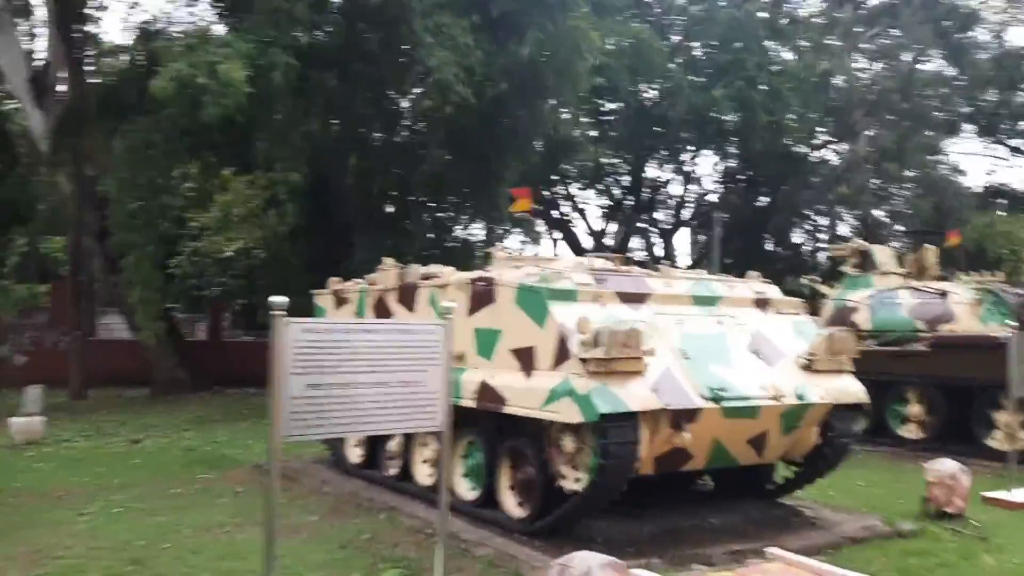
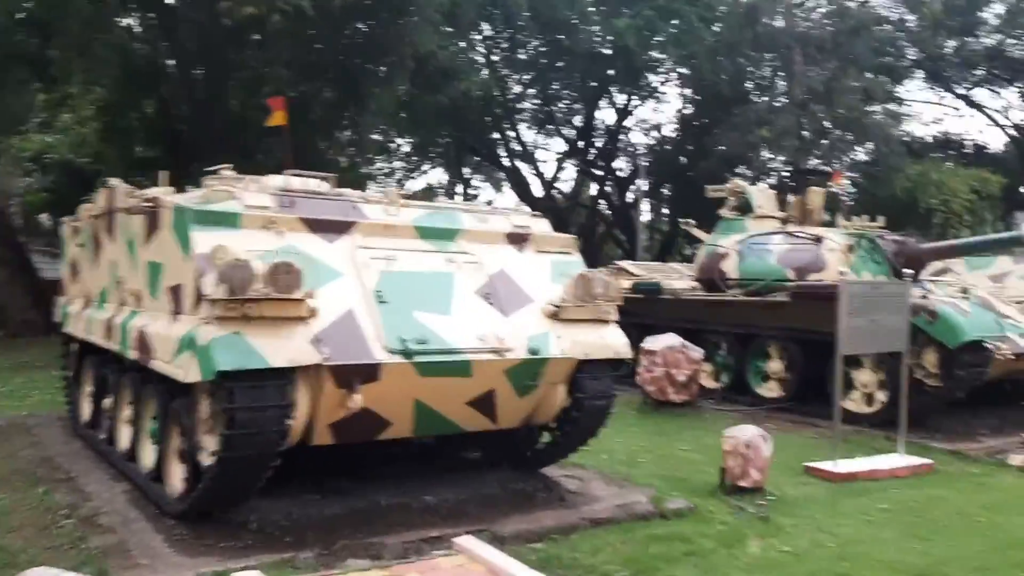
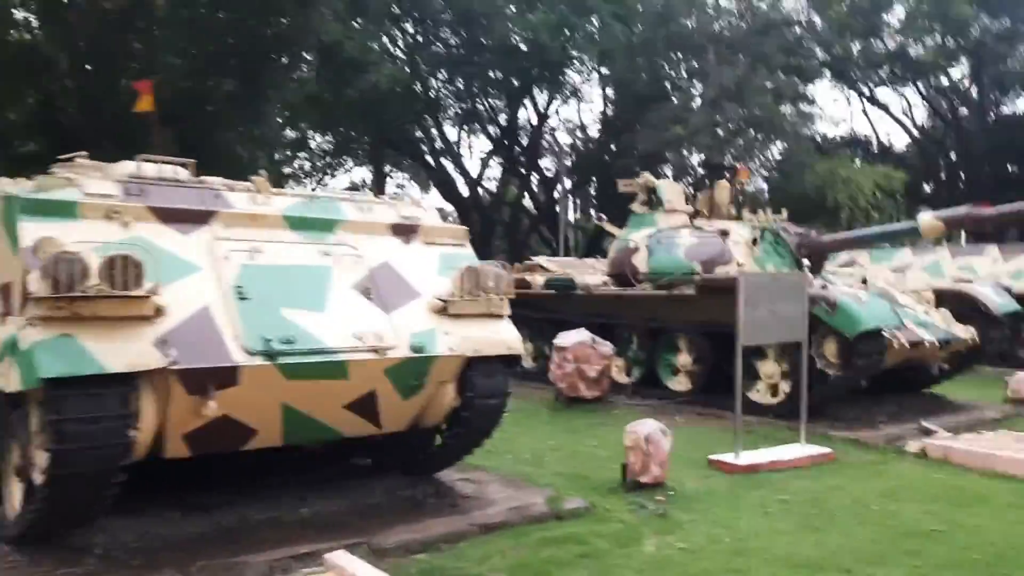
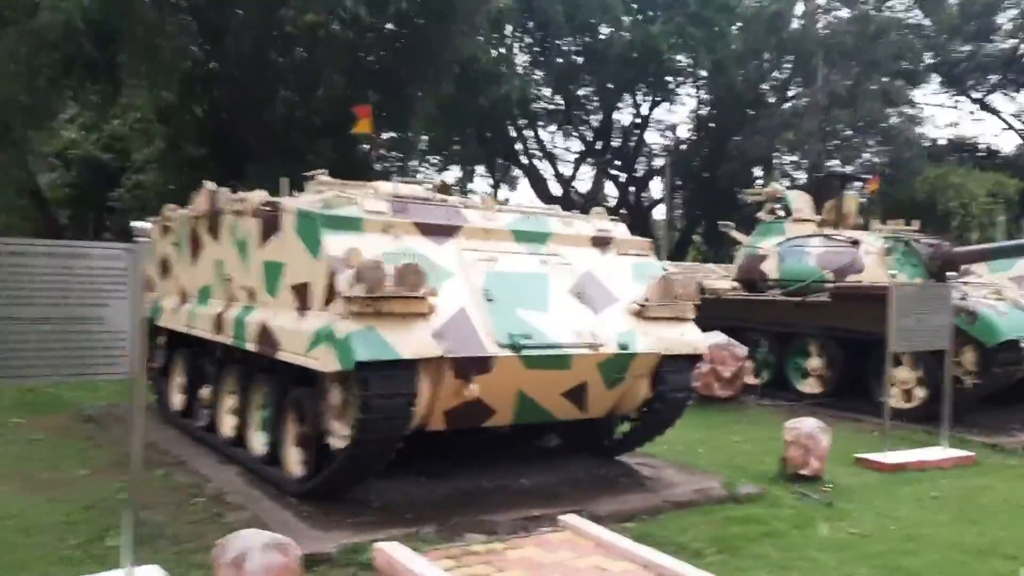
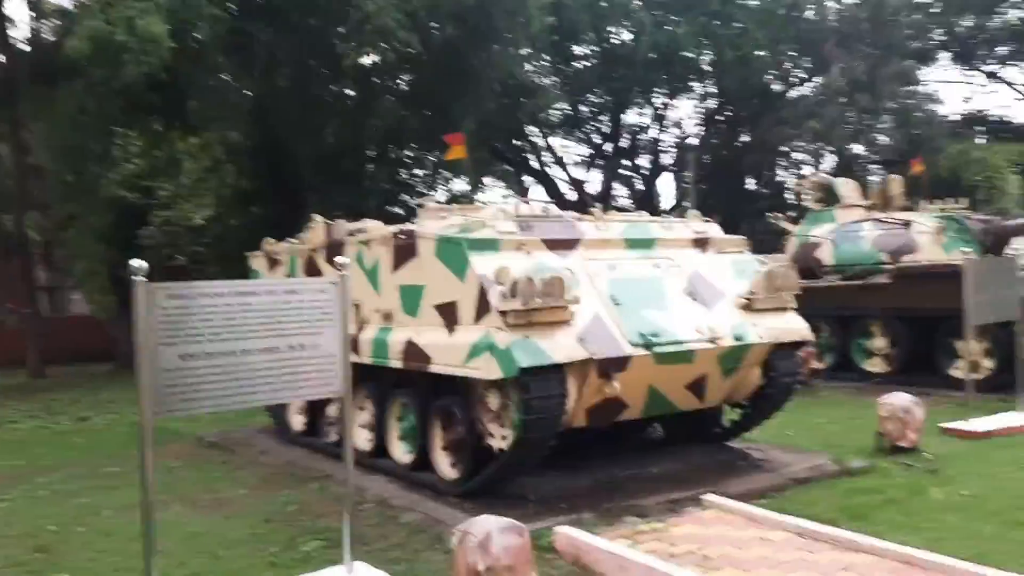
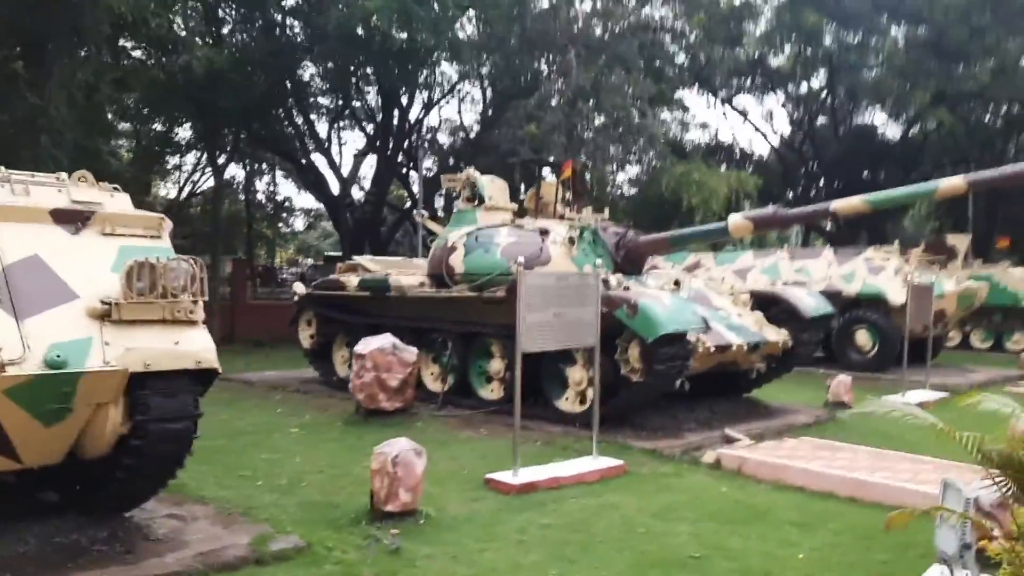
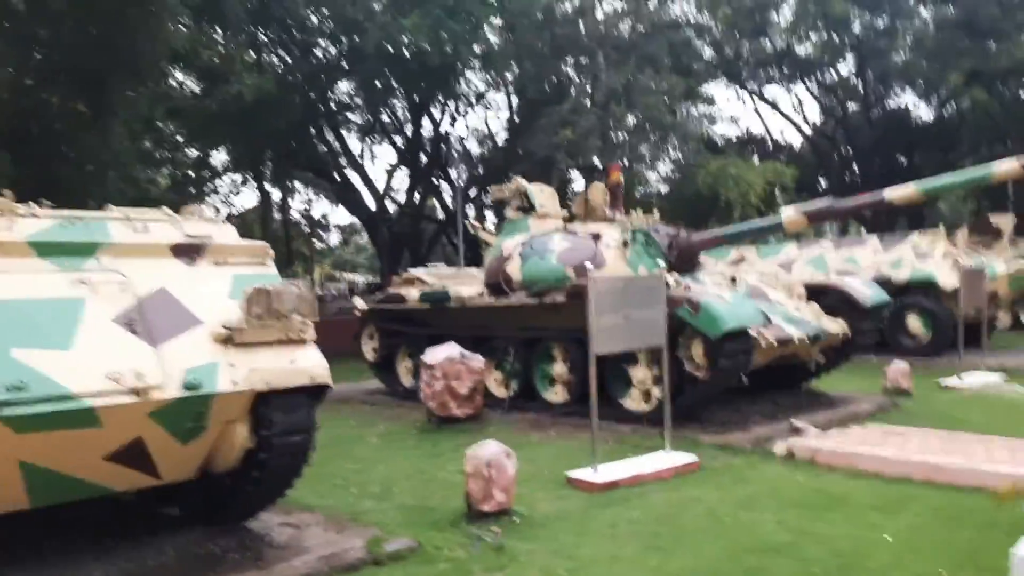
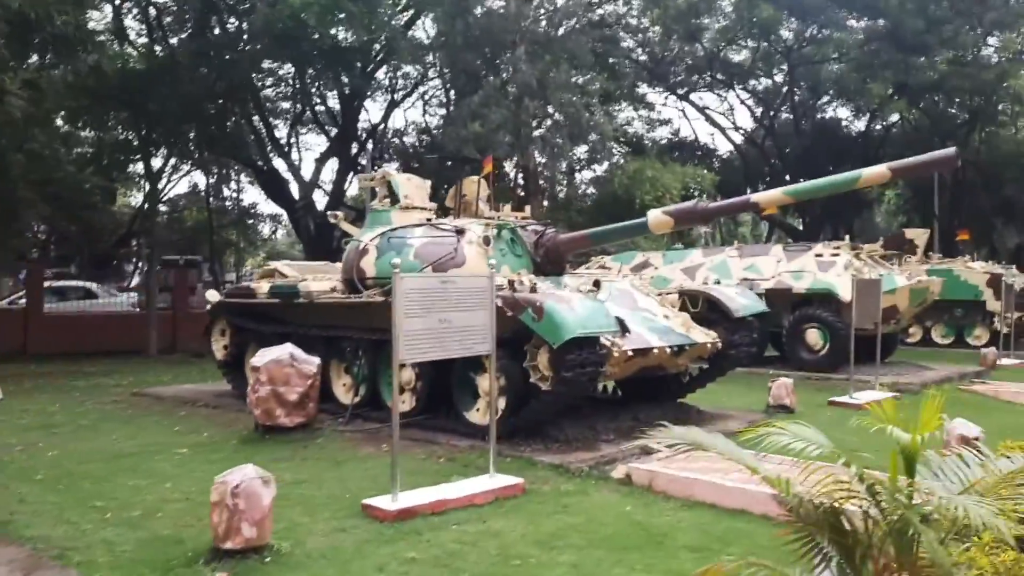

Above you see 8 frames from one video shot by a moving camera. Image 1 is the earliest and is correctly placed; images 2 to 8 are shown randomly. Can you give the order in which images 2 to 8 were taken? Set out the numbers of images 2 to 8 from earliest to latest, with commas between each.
5, 4, 2, 3, 7, 6, 8
